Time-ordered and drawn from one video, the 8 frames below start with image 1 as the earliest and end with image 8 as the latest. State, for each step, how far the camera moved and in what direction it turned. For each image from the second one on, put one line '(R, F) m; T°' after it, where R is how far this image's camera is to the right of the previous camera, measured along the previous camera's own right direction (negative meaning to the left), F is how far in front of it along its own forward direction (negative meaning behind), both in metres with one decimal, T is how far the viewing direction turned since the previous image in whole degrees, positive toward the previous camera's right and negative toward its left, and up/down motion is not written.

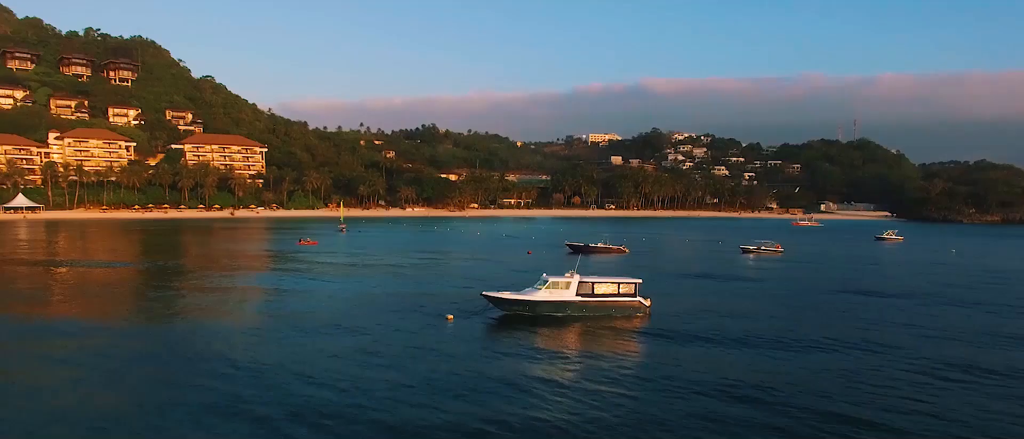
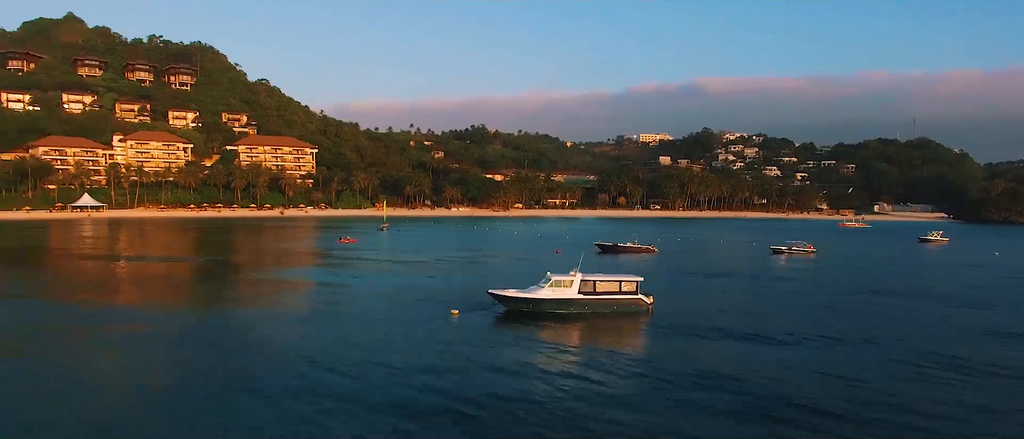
(+1.1, -0.6) m; -4°
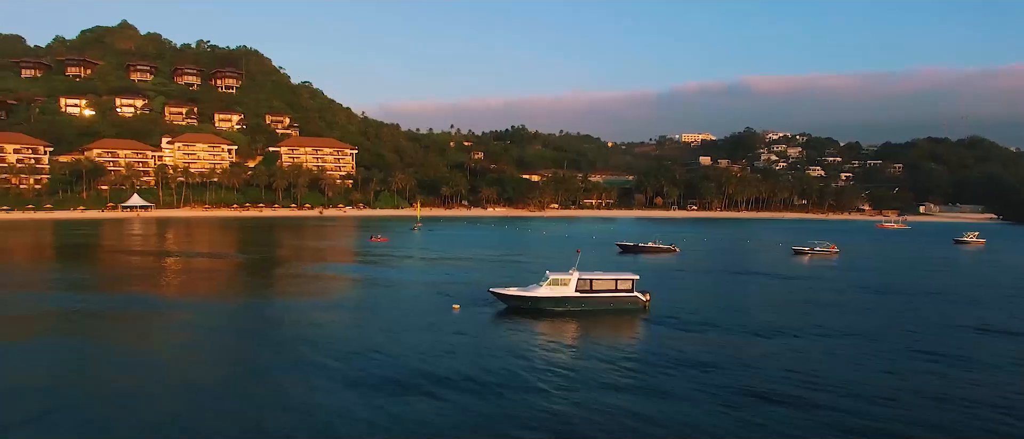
(+1.0, -0.6) m; -3°
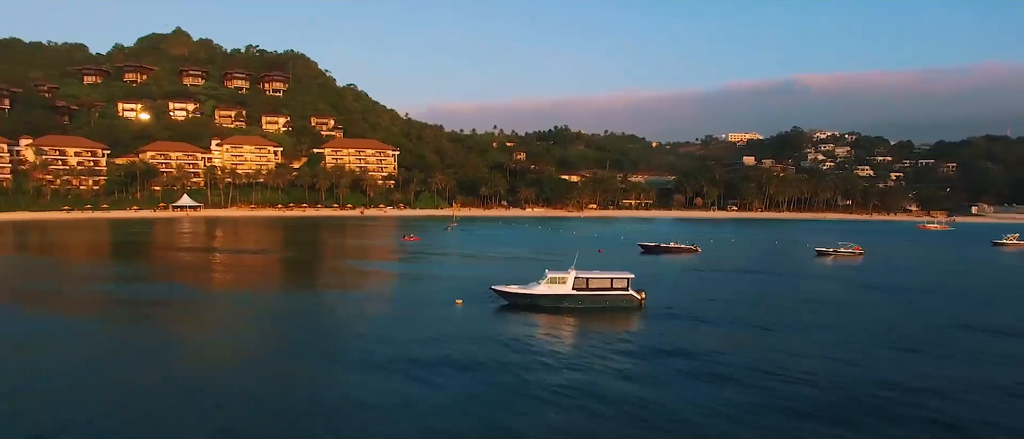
(+1.1, -0.7) m; -4°
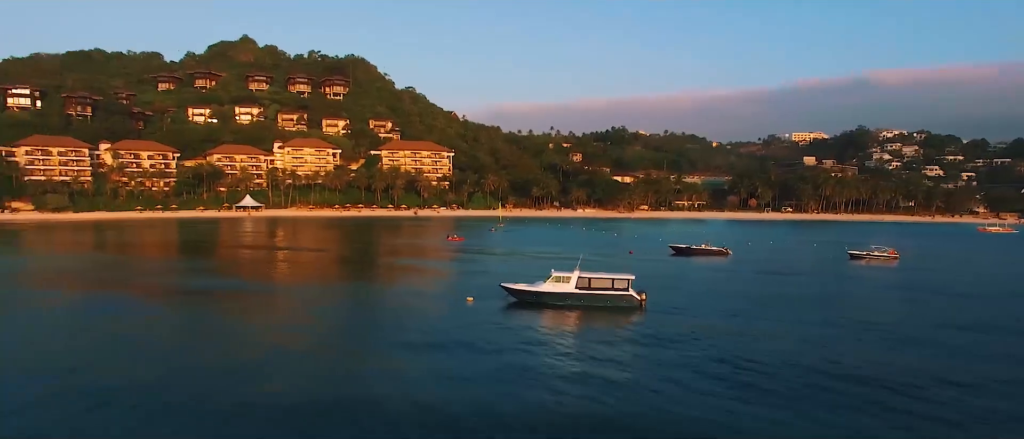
(+1.4, -1.0) m; -5°
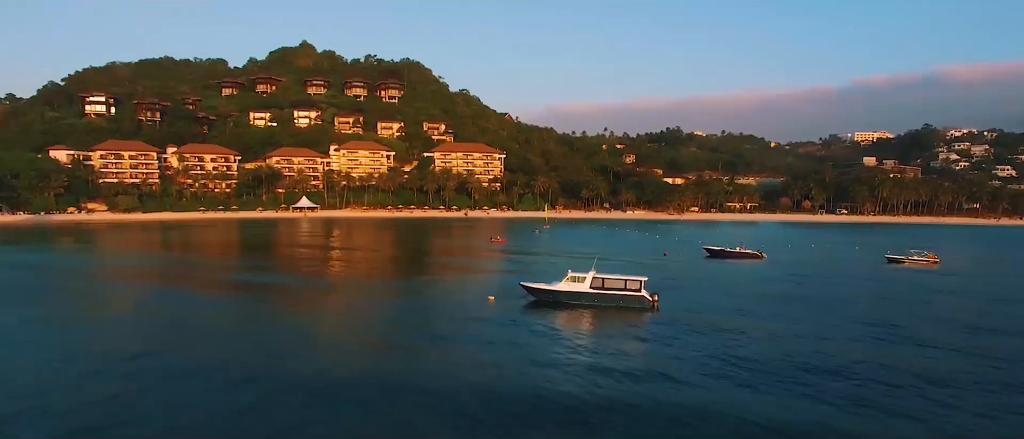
(+1.0, -0.9) m; -4°
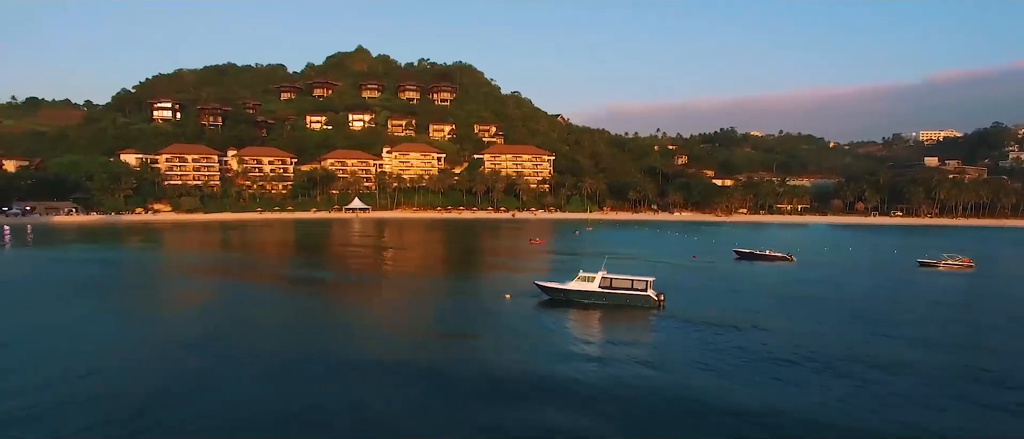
(+1.2, -1.2) m; -4°
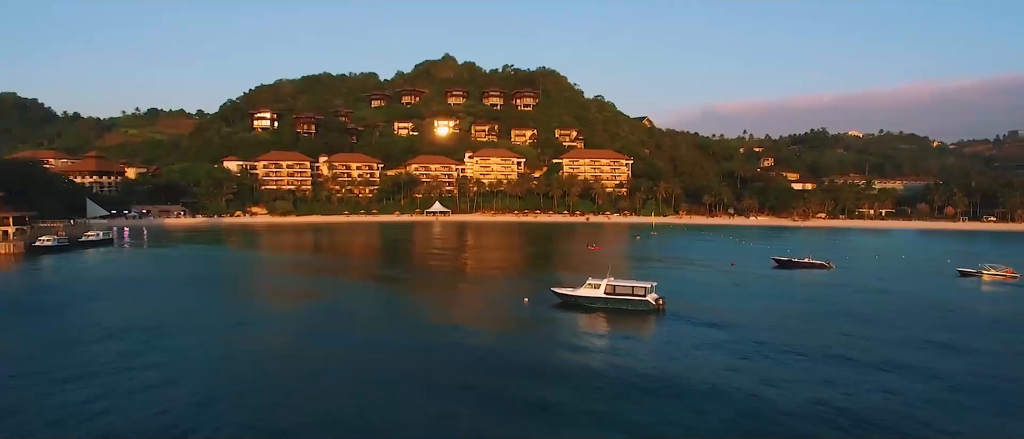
(+2.5, -2.4) m; -7°
